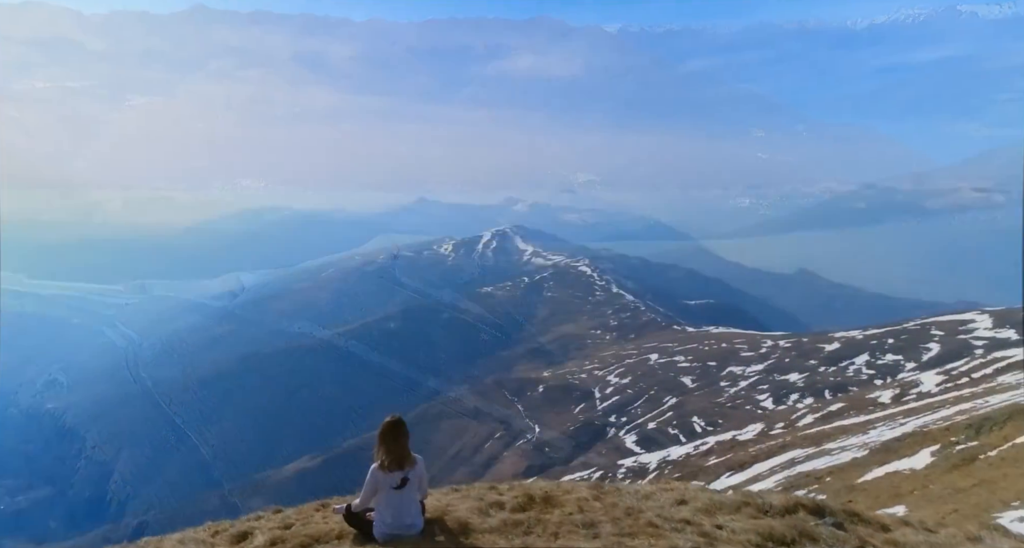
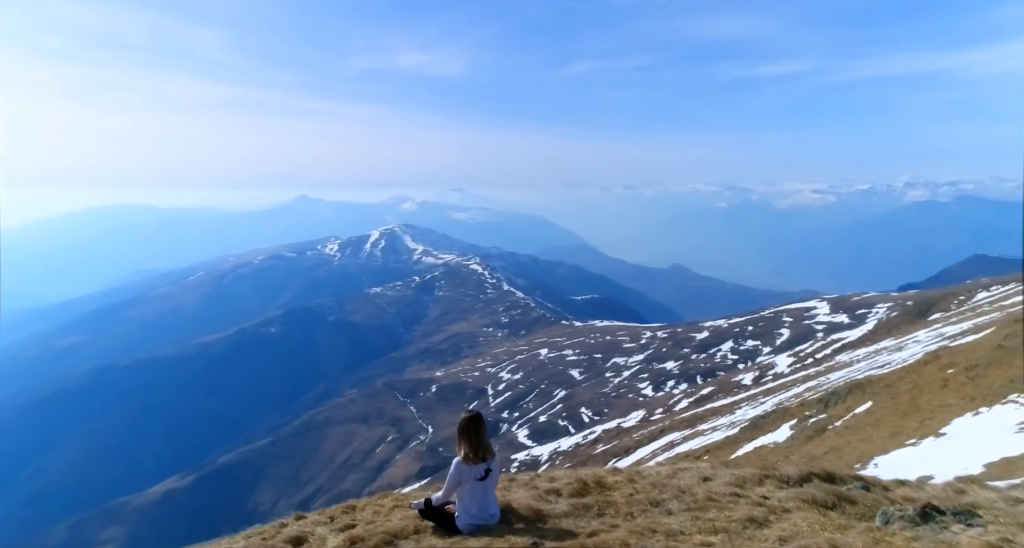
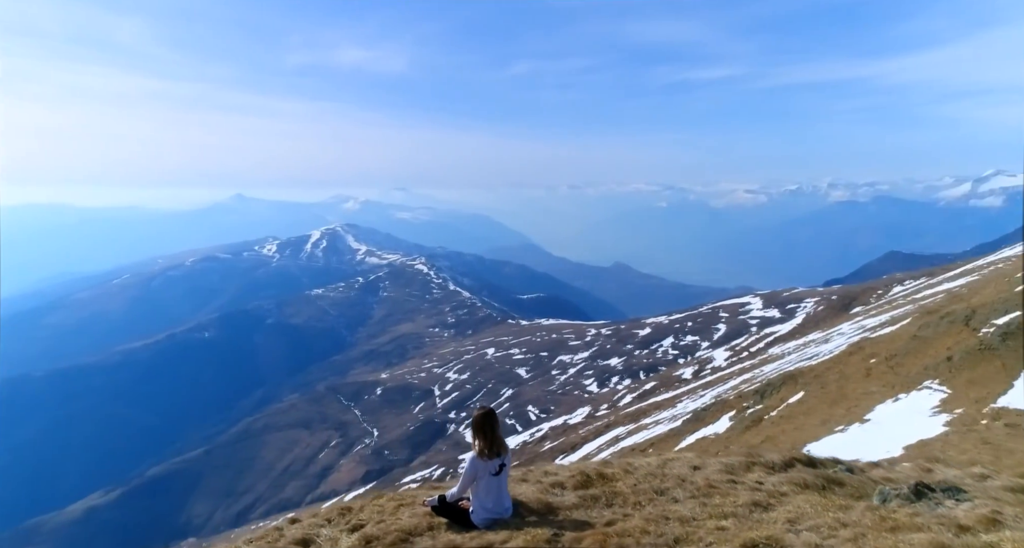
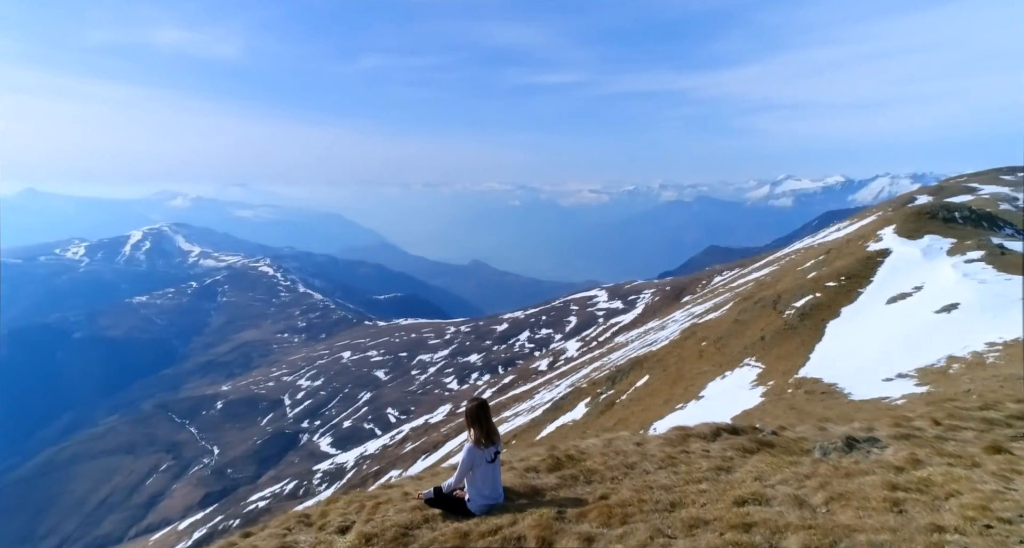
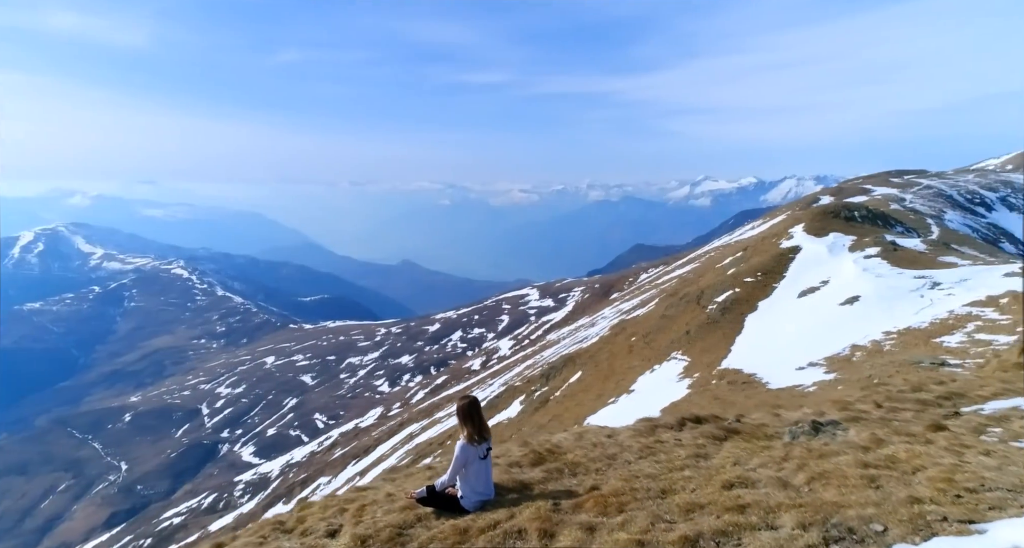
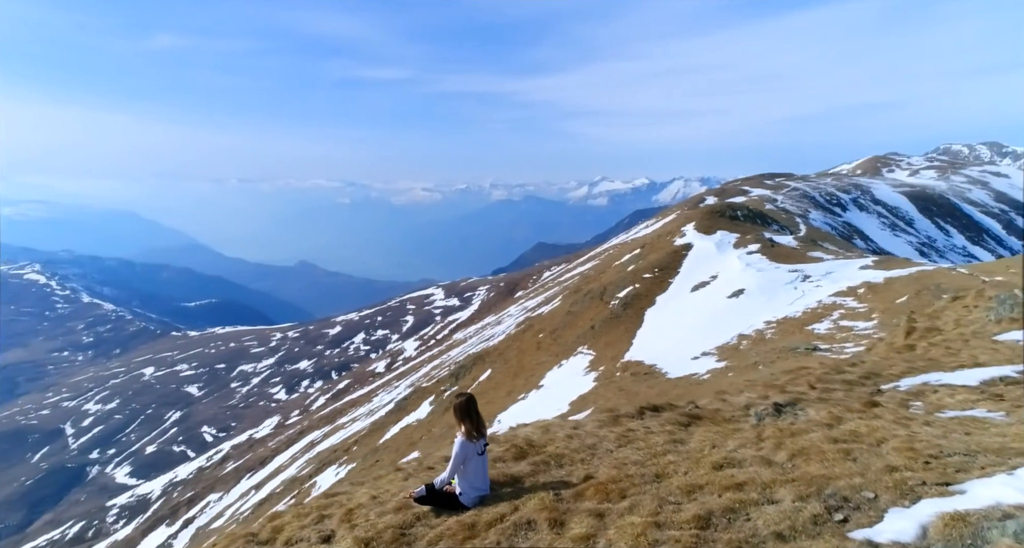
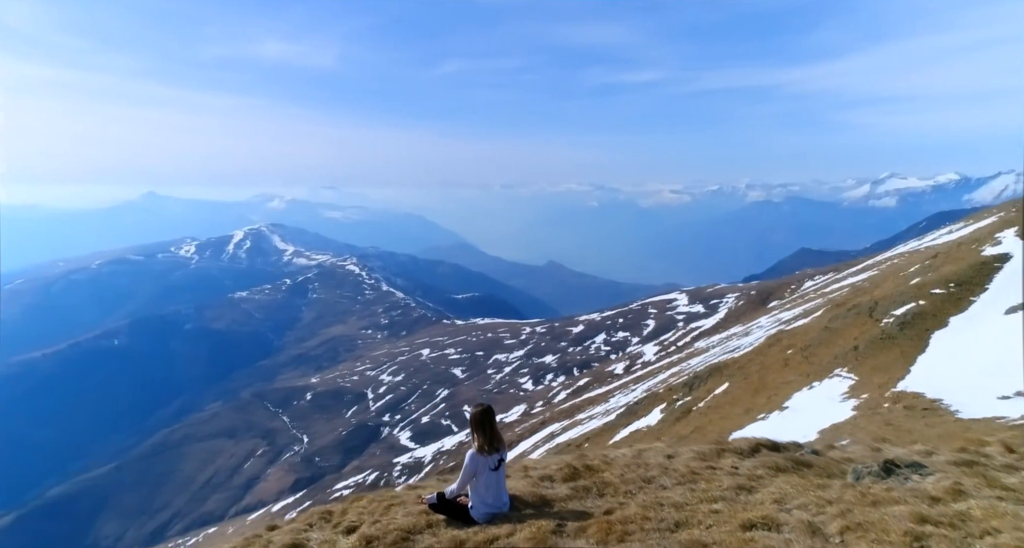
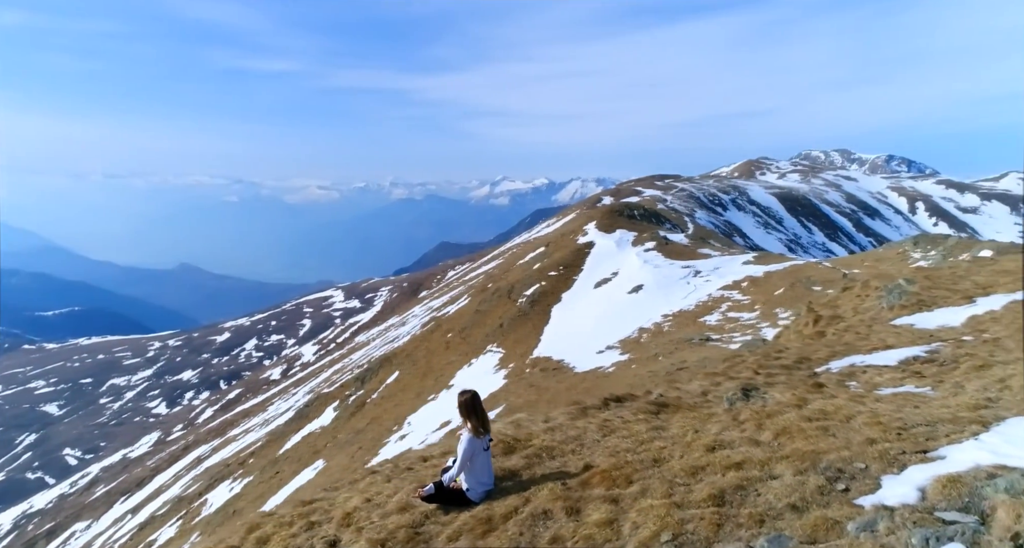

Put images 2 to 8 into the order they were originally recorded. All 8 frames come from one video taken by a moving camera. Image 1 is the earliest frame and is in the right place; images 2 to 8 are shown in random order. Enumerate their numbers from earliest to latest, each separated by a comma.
2, 3, 7, 4, 5, 6, 8
